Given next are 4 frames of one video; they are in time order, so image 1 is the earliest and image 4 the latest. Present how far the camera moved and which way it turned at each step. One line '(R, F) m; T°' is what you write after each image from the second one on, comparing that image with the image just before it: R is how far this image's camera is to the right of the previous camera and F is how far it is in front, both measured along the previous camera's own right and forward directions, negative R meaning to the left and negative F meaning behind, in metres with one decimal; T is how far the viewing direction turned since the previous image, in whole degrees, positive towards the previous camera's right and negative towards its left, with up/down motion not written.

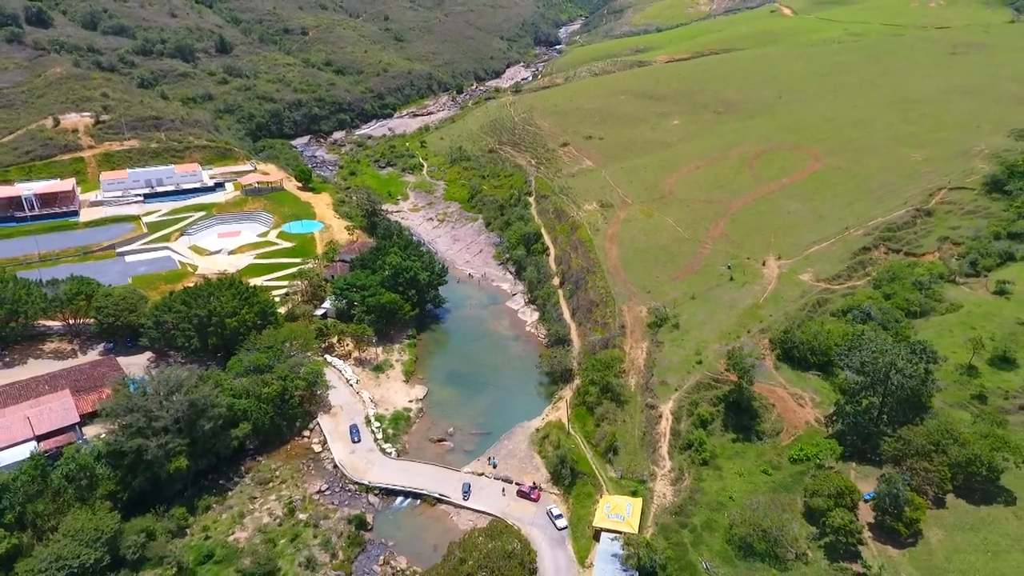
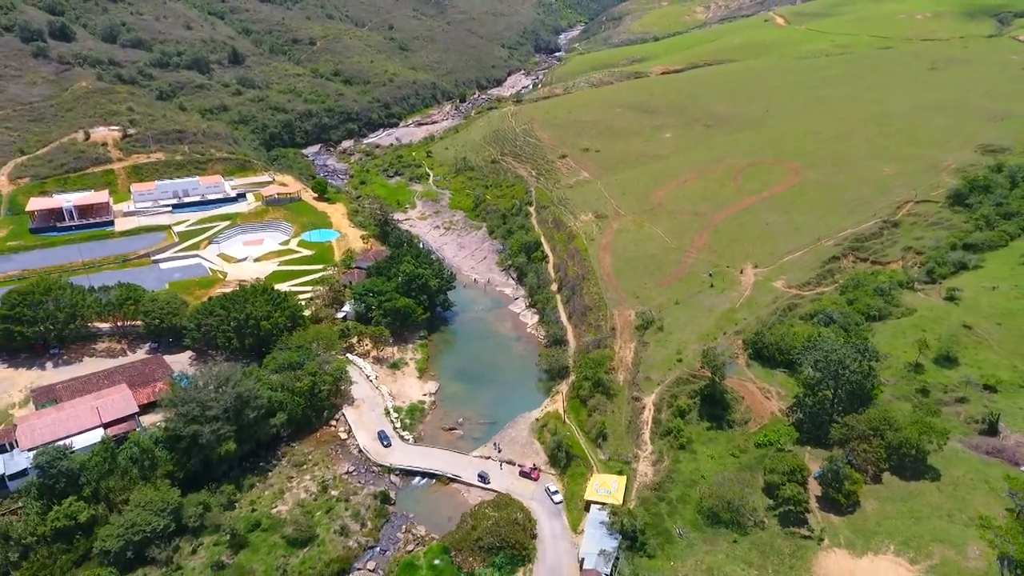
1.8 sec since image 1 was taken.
(-0.2, -6.2) m; 0°
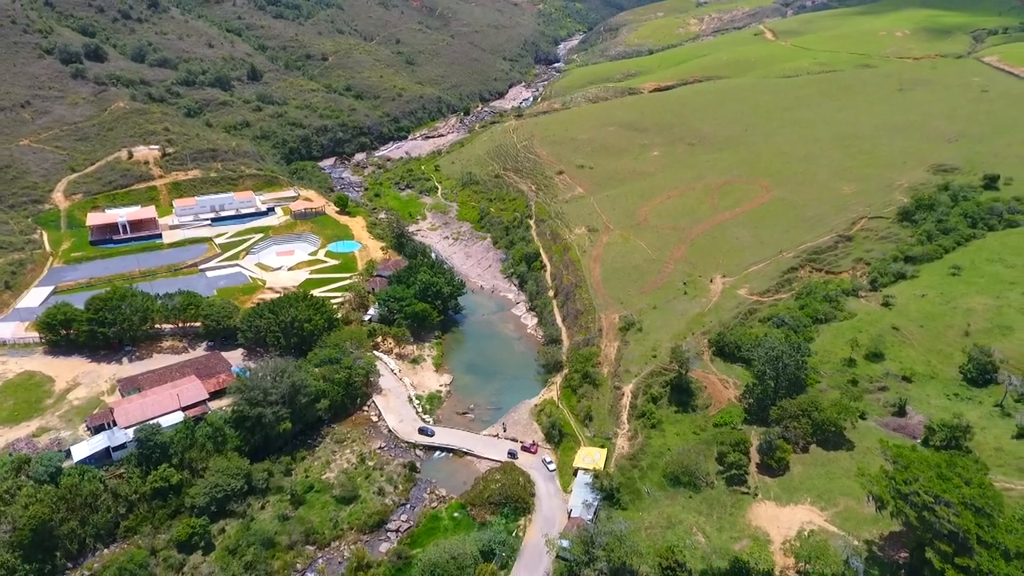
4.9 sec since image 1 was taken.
(-0.3, -10.4) m; 0°
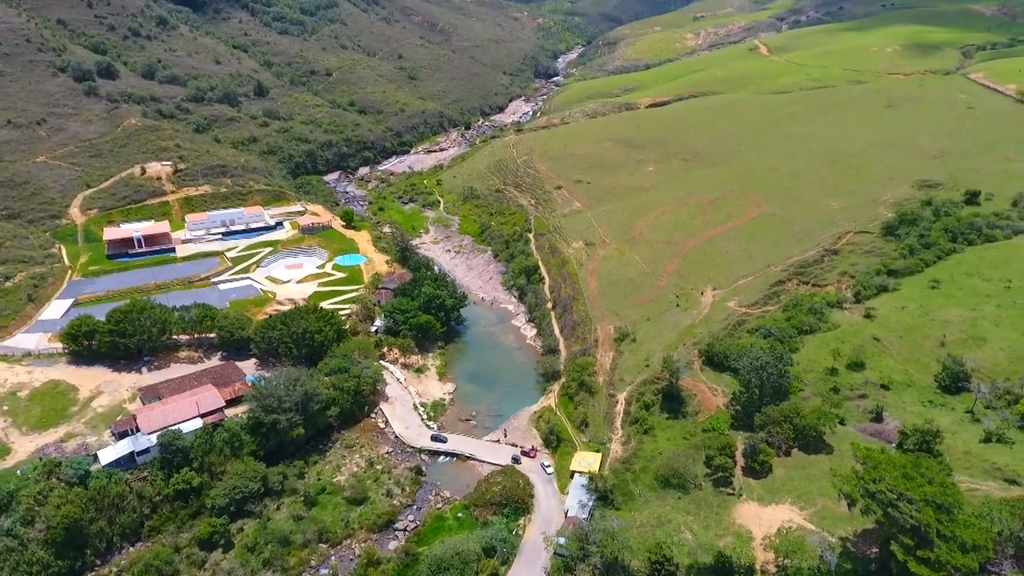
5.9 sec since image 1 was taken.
(0.0, -3.5) m; 0°
